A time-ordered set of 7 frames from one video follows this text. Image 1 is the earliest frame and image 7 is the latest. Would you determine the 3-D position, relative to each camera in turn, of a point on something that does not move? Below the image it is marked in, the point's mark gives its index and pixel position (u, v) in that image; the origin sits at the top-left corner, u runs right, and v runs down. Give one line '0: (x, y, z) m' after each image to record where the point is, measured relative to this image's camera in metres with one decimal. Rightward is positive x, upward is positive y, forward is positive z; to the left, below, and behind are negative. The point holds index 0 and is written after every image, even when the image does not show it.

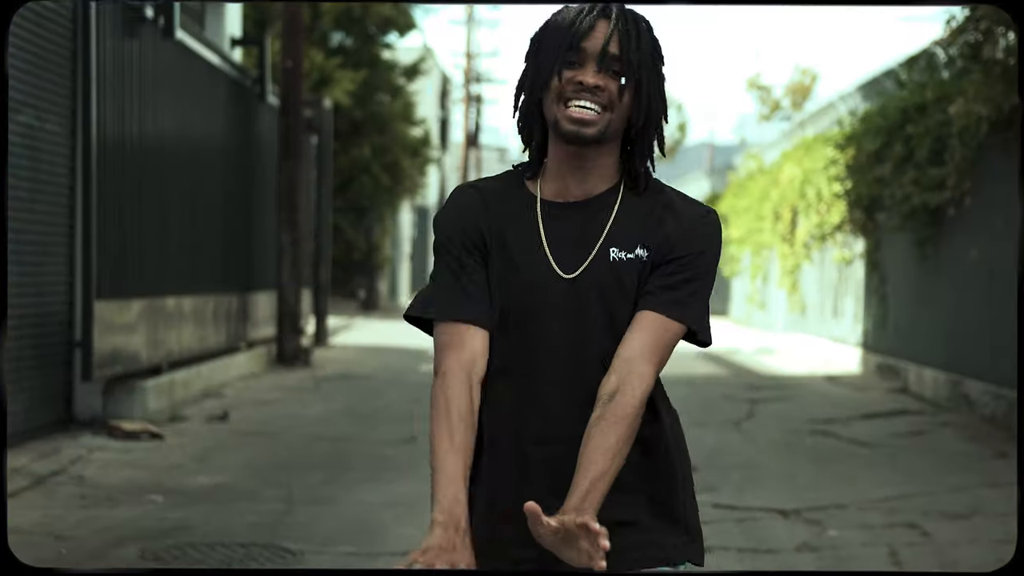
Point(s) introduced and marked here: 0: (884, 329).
0: (+2.6, -0.3, +9.1) m
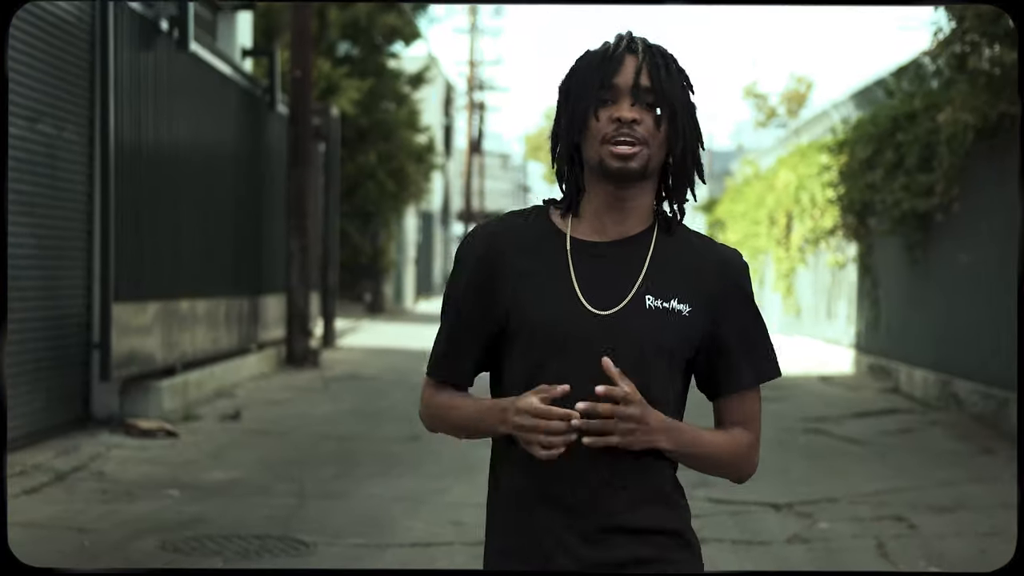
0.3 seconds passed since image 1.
0: (+2.6, -0.3, +9.4) m
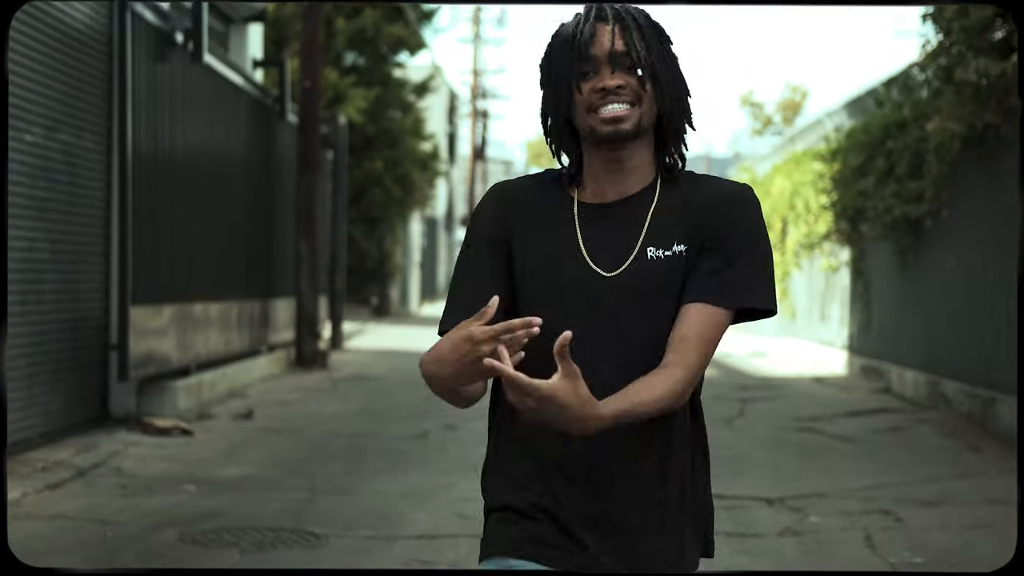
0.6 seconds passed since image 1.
0: (+2.6, -0.3, +9.6) m
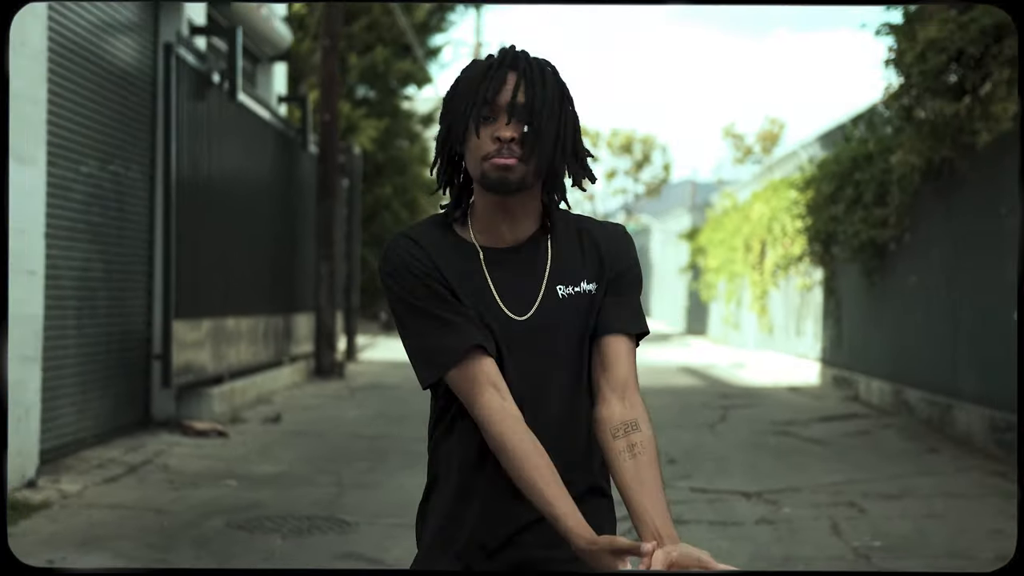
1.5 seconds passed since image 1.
0: (+2.6, -0.5, +10.4) m
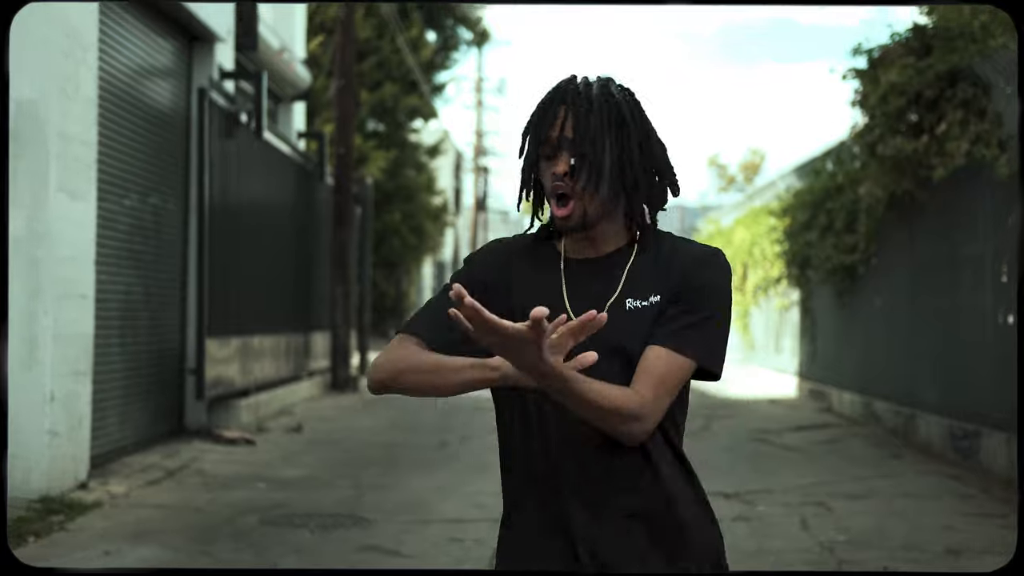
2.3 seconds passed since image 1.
0: (+2.6, -0.6, +11.2) m
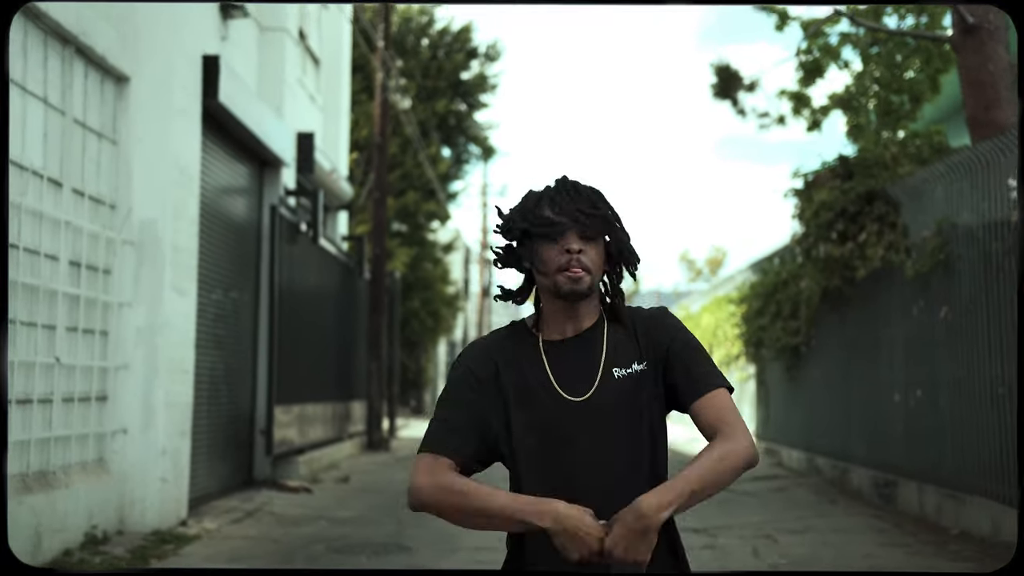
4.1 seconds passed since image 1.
0: (+2.7, -1.4, +13.2) m
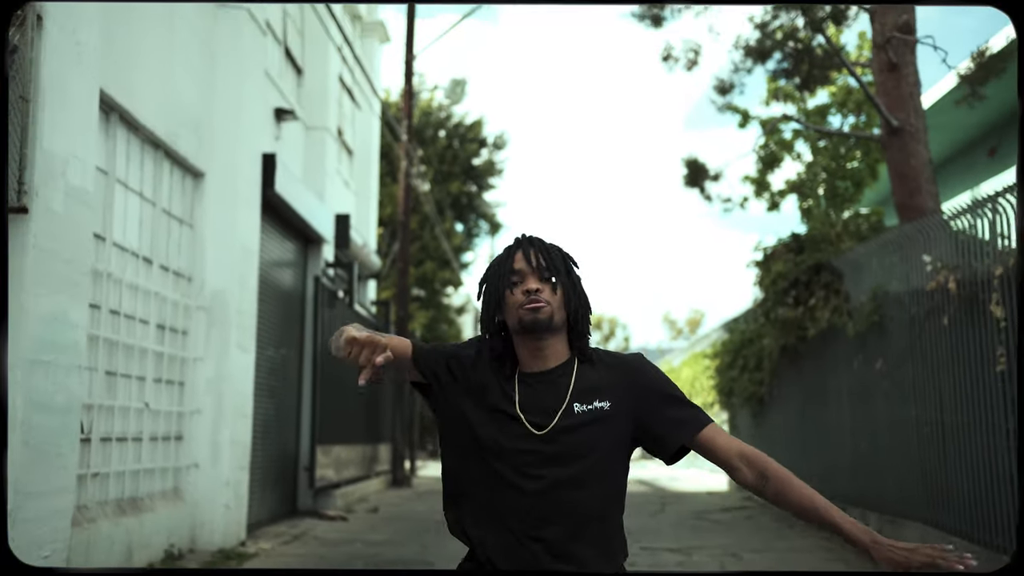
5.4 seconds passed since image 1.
0: (+2.7, -2.1, +15.1) m
